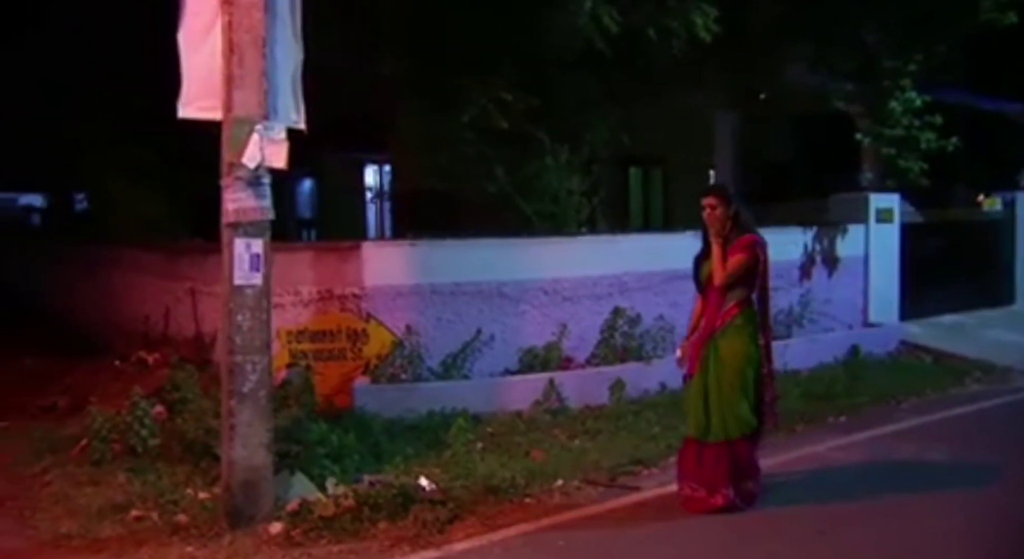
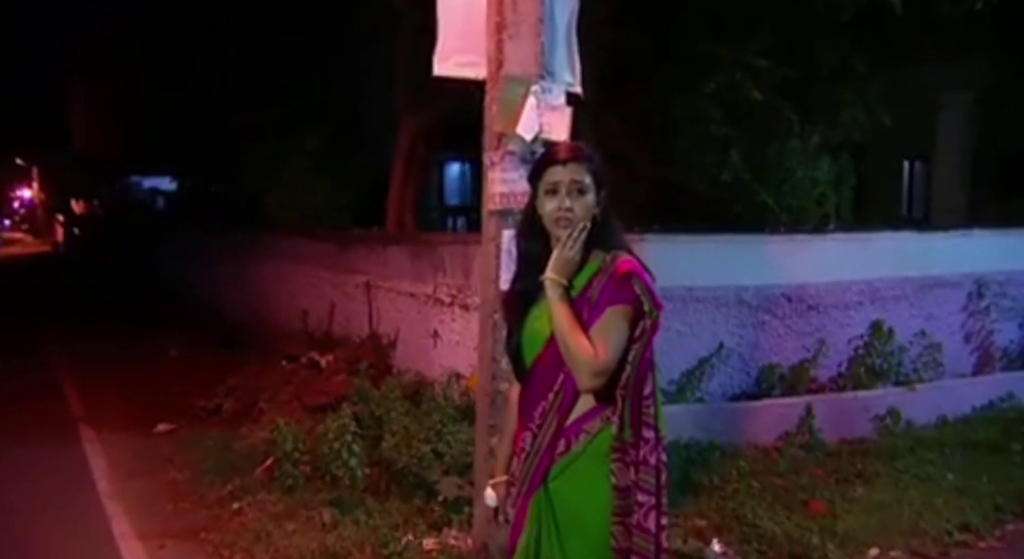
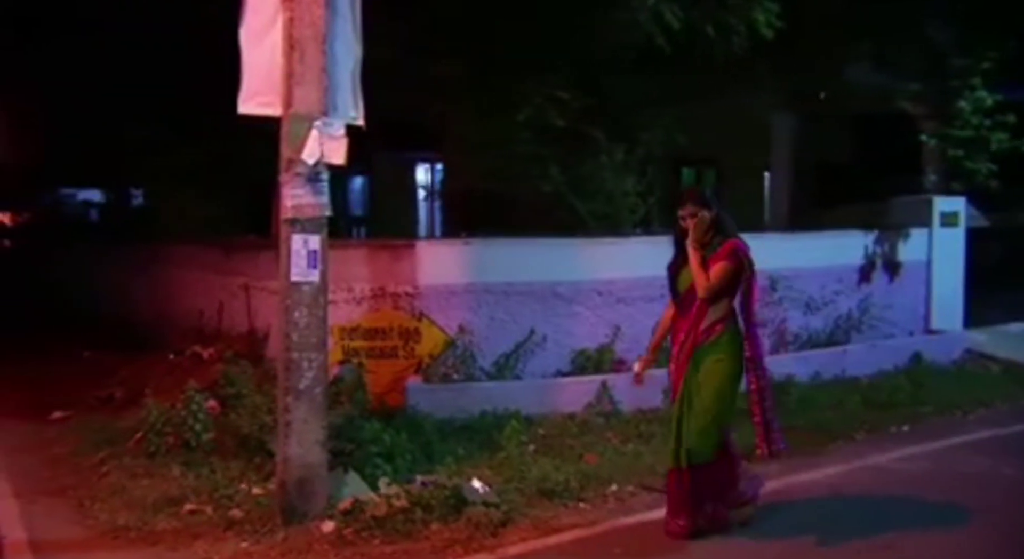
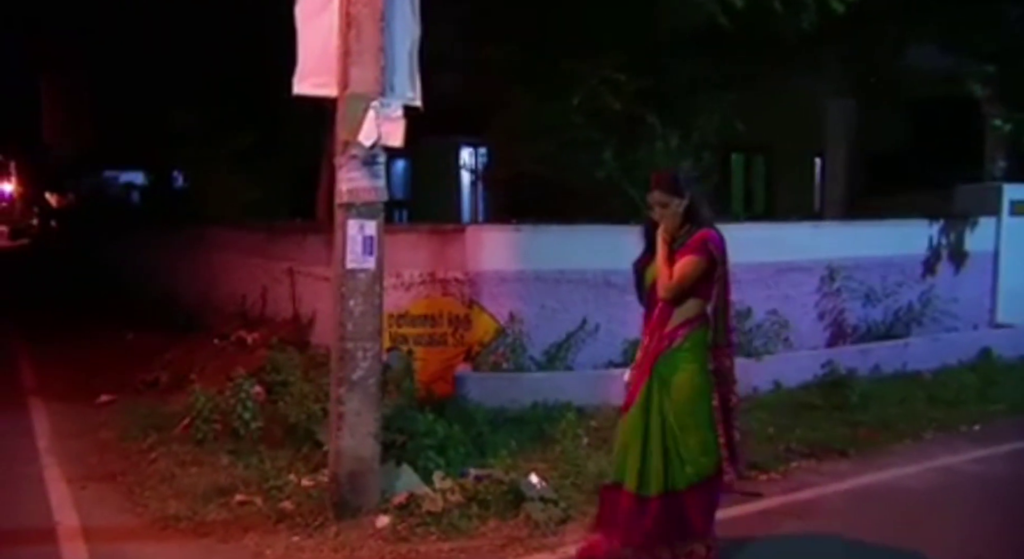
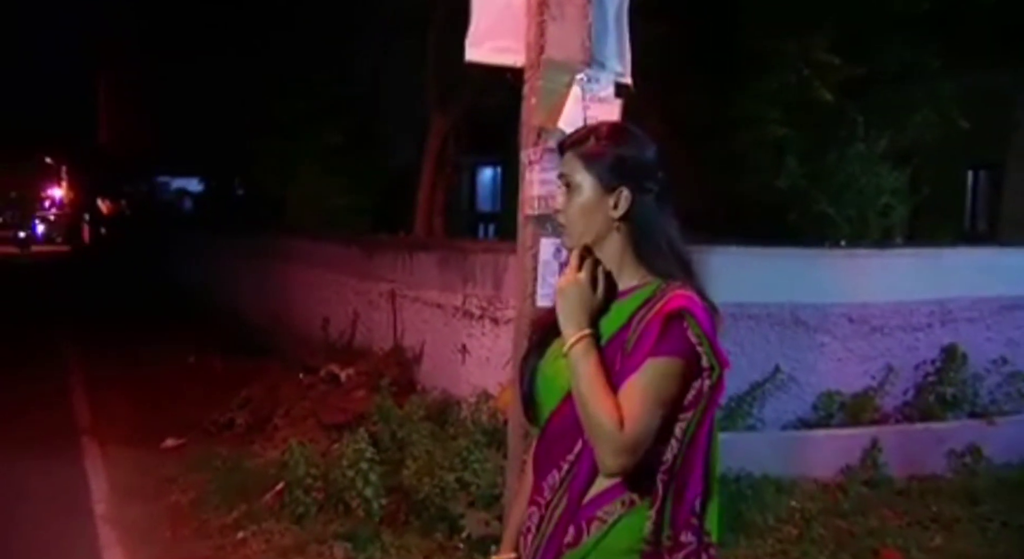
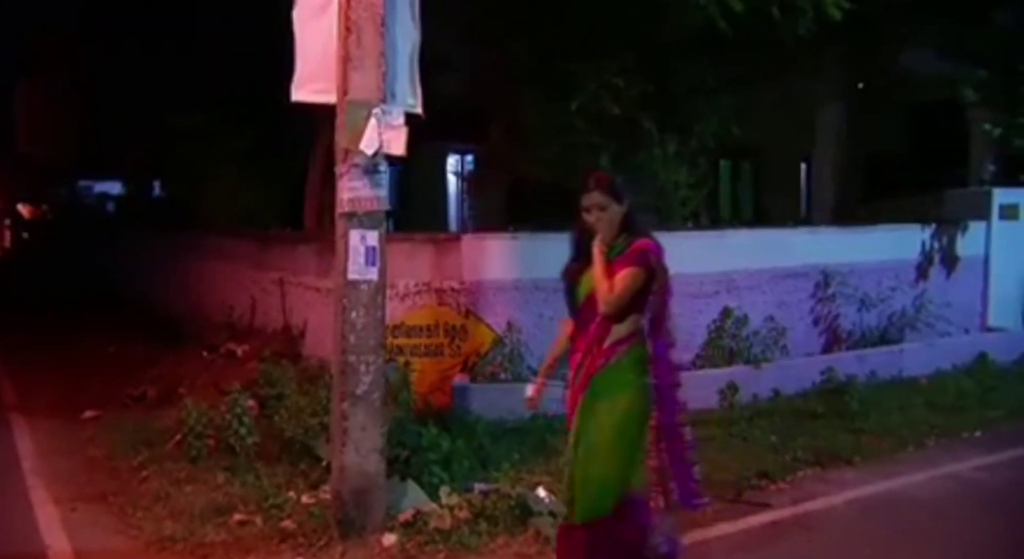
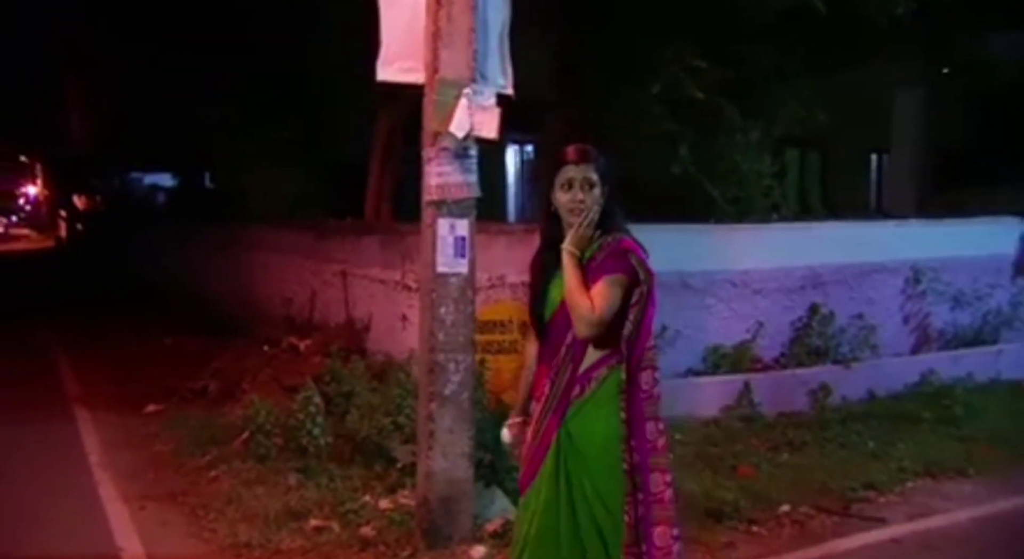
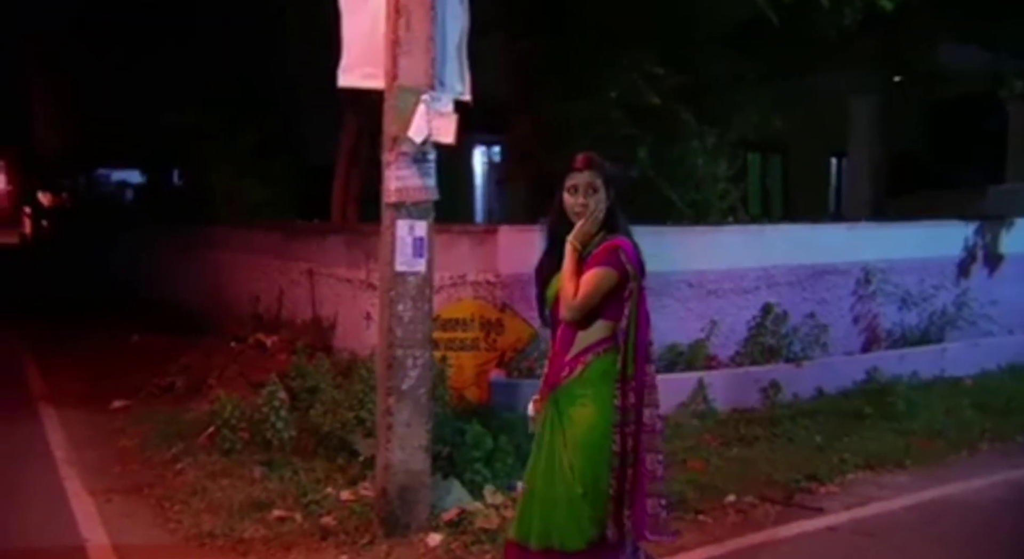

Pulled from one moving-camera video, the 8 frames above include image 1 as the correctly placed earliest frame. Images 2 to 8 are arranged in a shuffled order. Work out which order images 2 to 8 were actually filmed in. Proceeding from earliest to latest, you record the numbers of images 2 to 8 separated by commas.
3, 4, 6, 8, 7, 2, 5
